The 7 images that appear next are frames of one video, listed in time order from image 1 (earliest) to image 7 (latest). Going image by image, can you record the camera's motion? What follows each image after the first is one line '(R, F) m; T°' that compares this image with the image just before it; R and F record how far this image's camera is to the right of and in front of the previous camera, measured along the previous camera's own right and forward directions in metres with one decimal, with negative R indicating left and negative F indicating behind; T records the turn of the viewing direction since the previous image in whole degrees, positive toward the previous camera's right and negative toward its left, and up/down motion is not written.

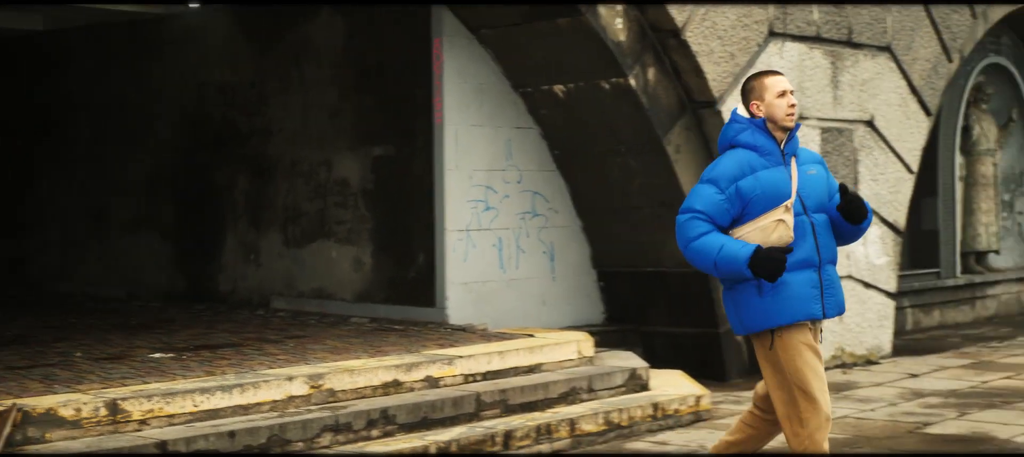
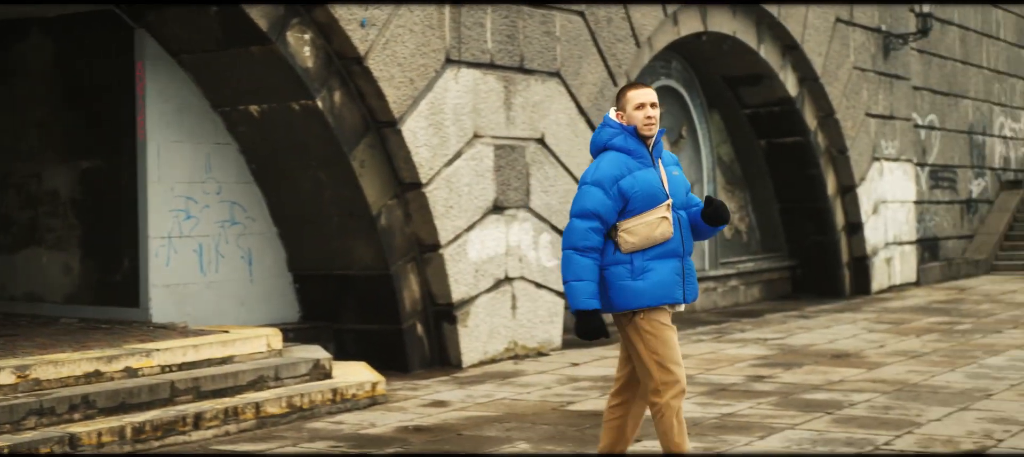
(+0.3, -0.9) m; +8°
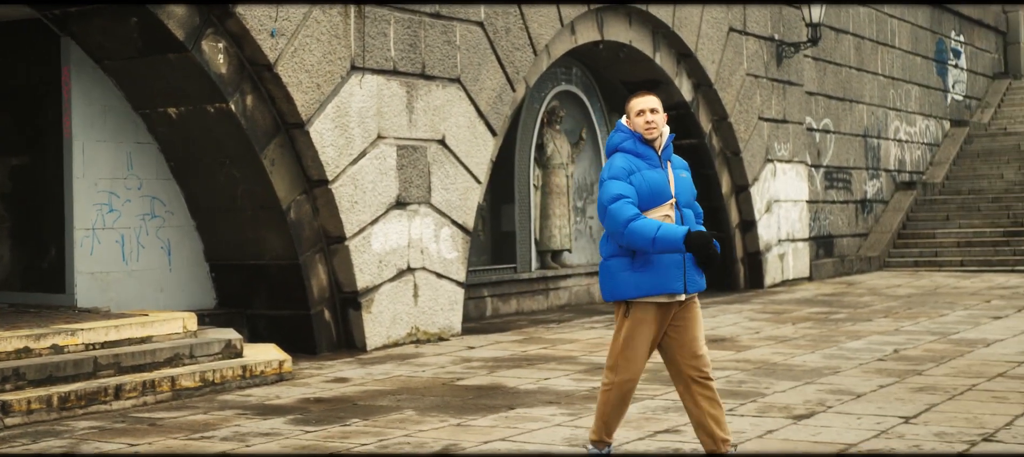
(+0.2, -0.8) m; +2°
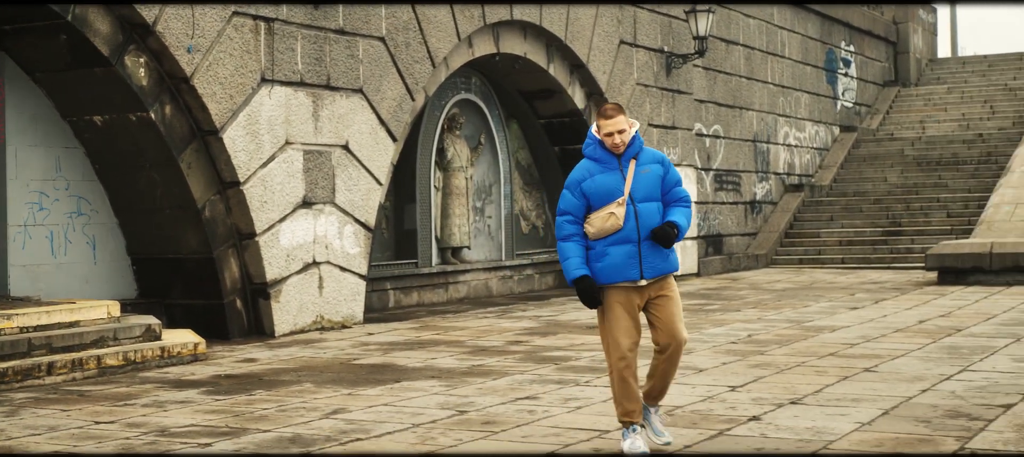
(+0.2, -1.0) m; +3°
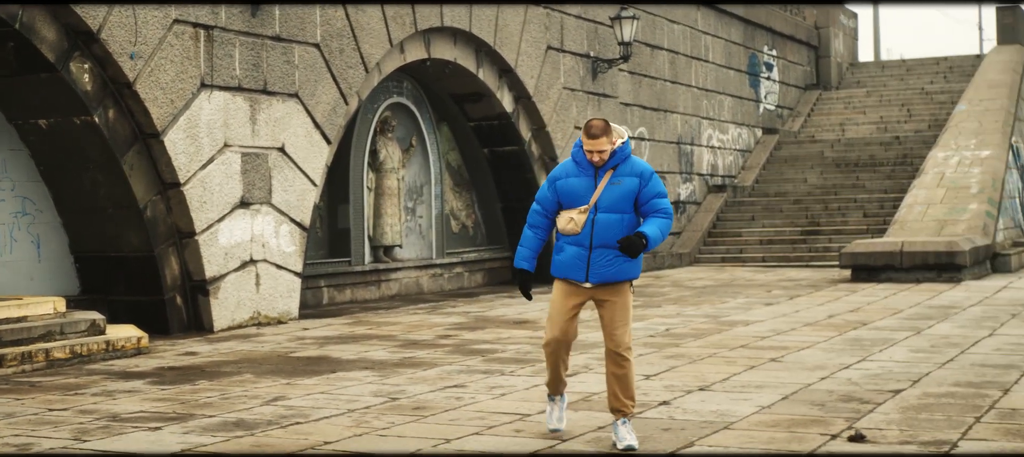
(0.0, -0.5) m; +2°
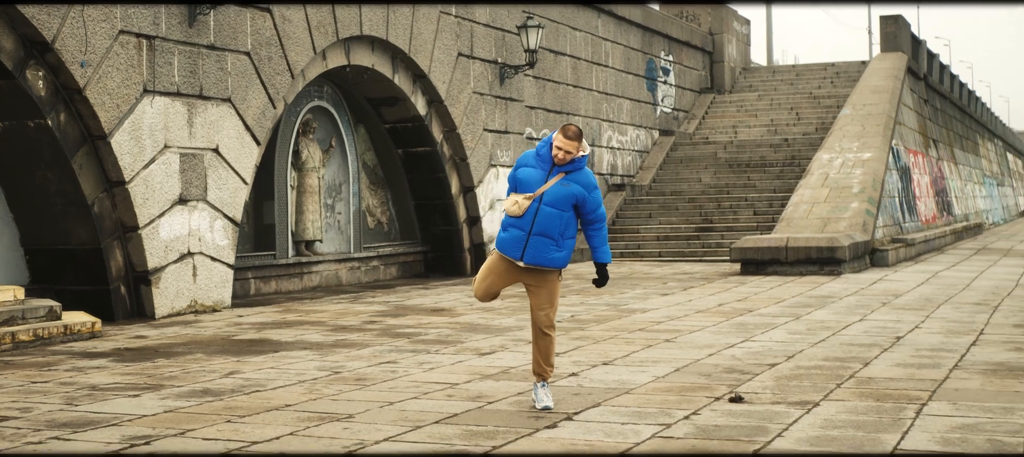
(-0.2, -1.0) m; +4°
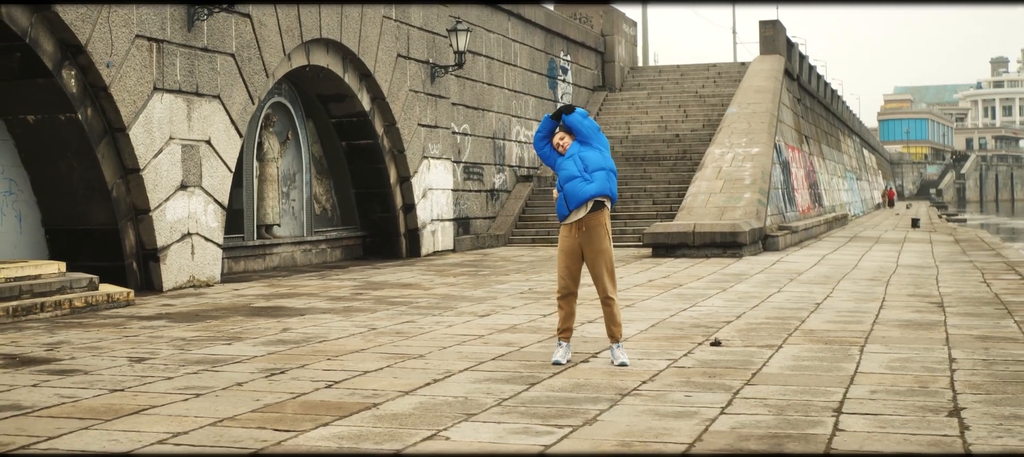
(-0.9, -1.7) m; +5°
